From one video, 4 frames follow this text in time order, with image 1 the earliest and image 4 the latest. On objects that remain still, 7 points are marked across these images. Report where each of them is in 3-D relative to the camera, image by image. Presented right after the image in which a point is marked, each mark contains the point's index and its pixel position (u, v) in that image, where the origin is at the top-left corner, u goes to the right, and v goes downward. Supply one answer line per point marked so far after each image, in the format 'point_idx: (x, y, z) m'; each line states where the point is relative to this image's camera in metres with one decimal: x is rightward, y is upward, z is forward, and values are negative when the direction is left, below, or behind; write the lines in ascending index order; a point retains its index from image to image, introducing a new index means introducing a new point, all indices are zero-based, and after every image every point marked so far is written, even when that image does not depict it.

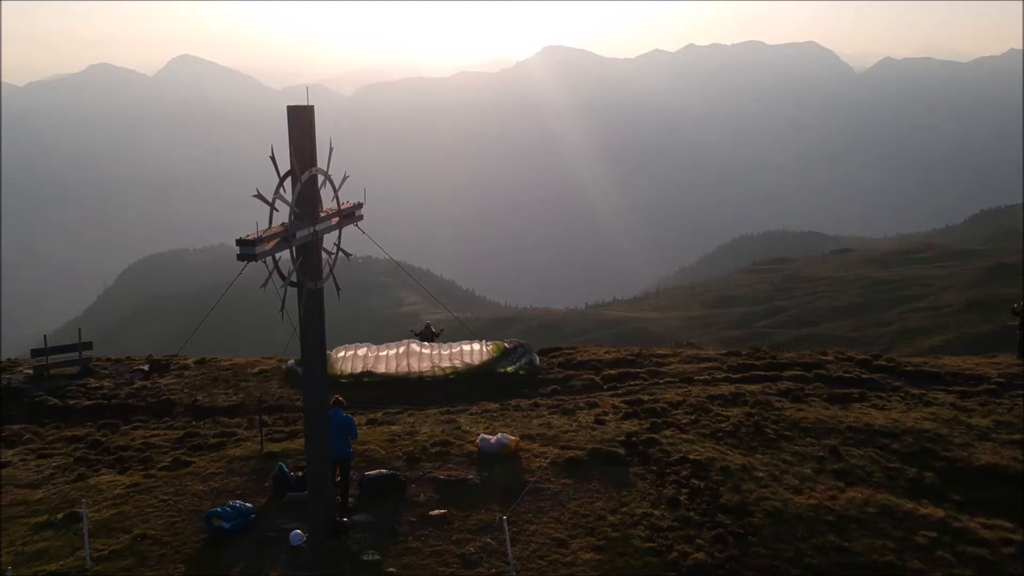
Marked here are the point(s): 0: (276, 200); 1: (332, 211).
0: (-4.5, +1.7, +13.7) m
1: (-3.8, +1.6, +15.4) m
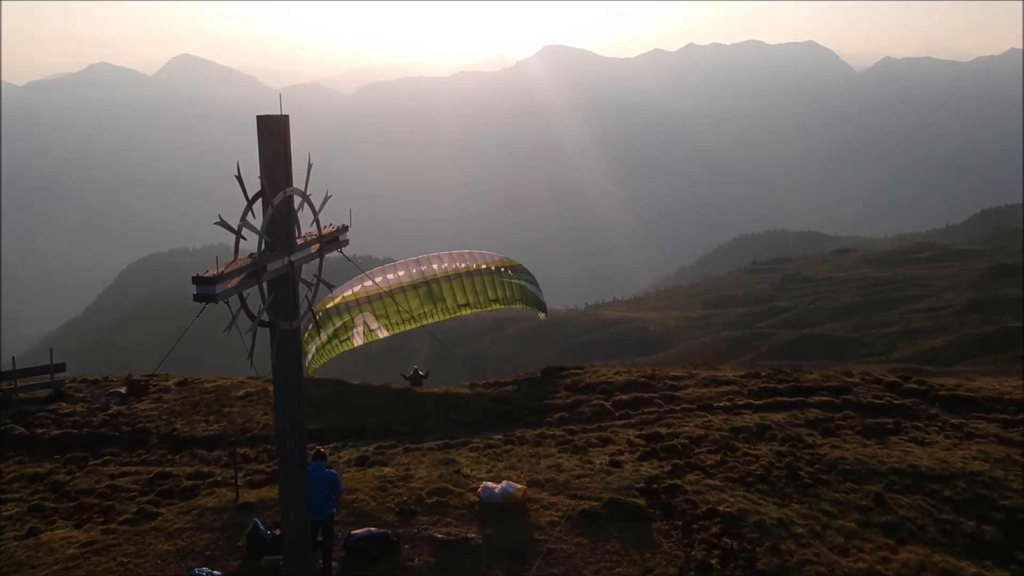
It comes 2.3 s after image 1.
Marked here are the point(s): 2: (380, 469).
0: (-4.3, +1.0, +11.6) m
1: (-3.7, +0.9, +13.2) m
2: (-3.5, -4.8, +19.0) m
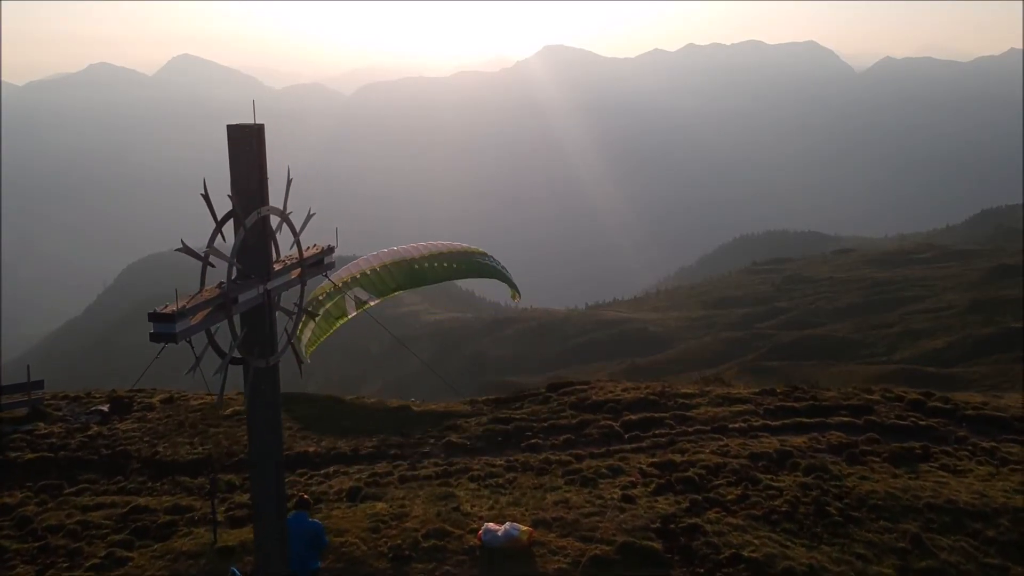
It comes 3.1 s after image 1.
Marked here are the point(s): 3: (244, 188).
0: (-4.2, +0.5, +10.1) m
1: (-3.6, +0.4, +11.8) m
2: (-3.4, -5.3, +17.6) m
3: (-4.0, +1.5, +10.7) m
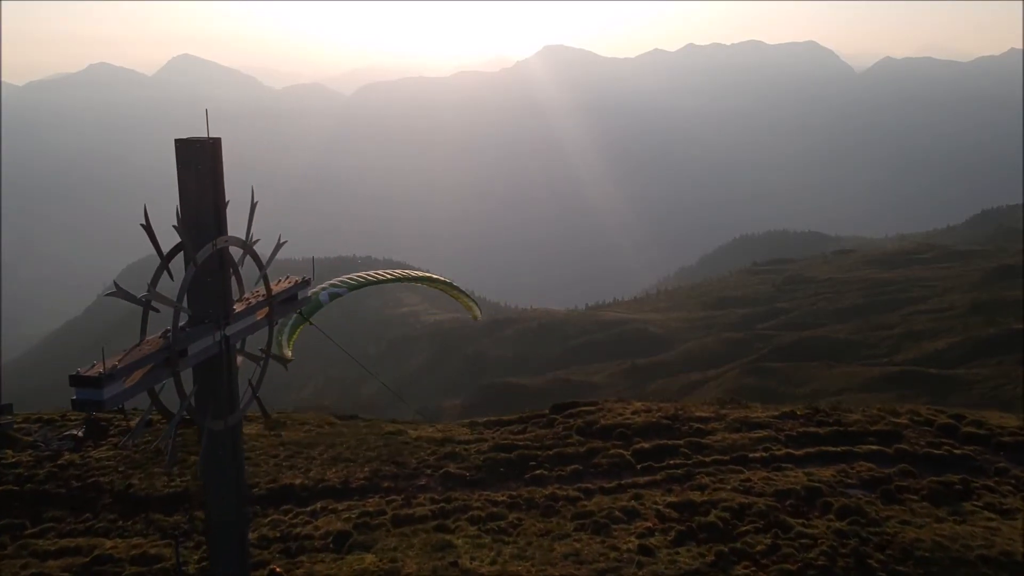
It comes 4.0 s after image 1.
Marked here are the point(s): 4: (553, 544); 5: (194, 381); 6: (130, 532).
0: (-4.1, -0.1, +8.3) m
1: (-3.5, -0.1, +10.0) m
2: (-3.3, -5.9, +15.8) m
3: (-3.9, +0.9, +8.9) m
4: (+0.9, -5.7, +16.2) m
5: (-3.9, -1.2, +8.8) m
6: (-10.2, -6.5, +19.3) m
